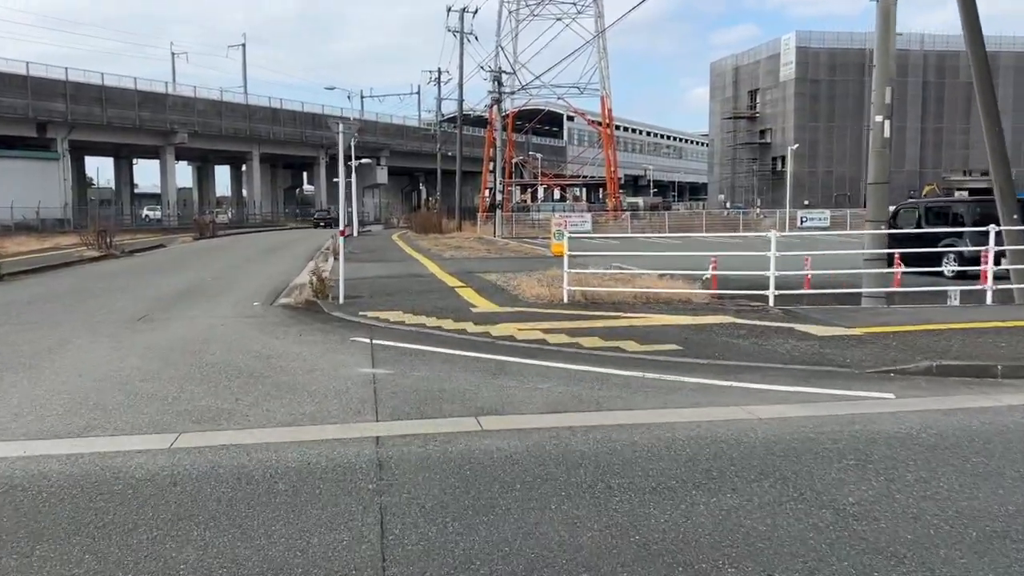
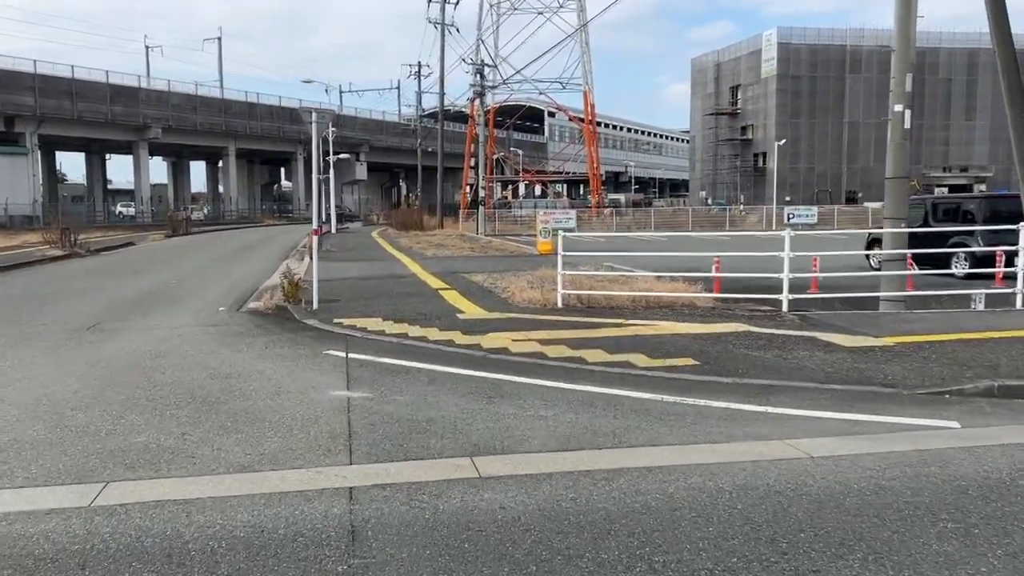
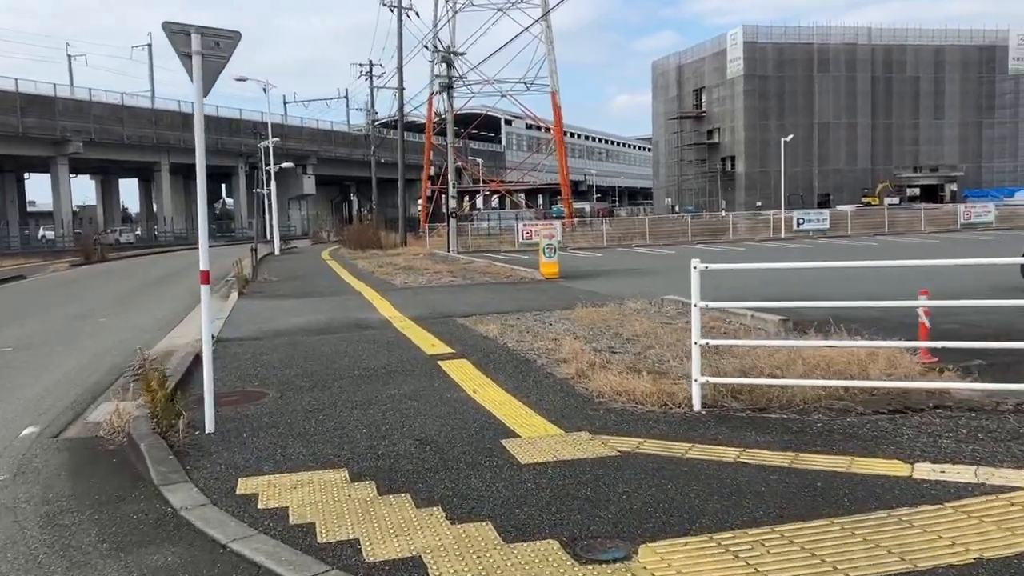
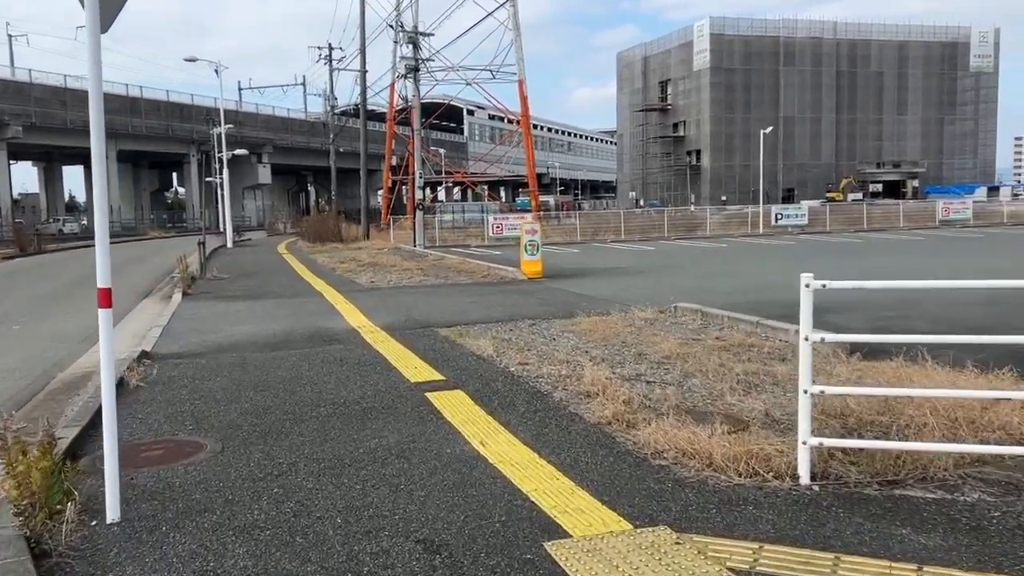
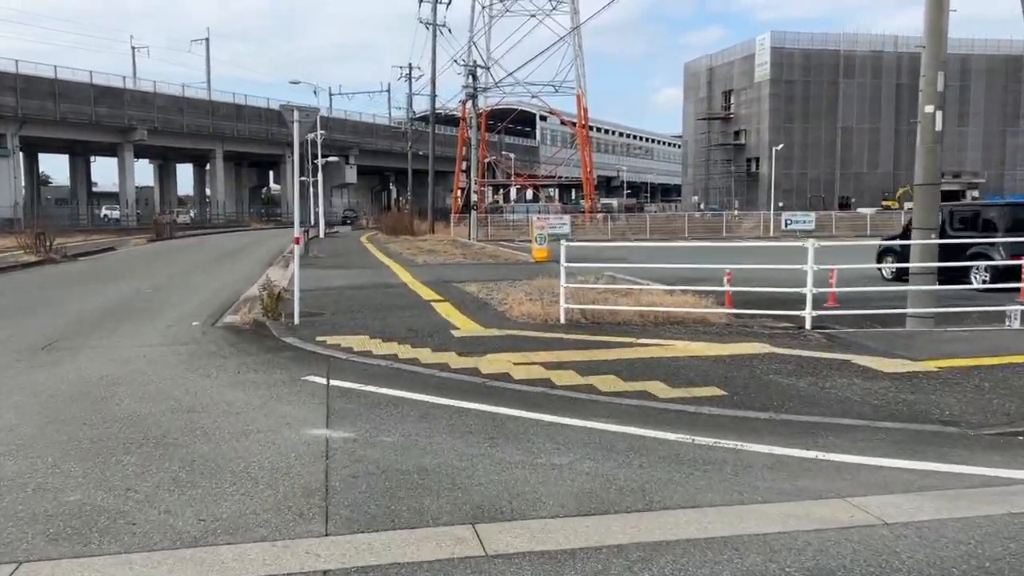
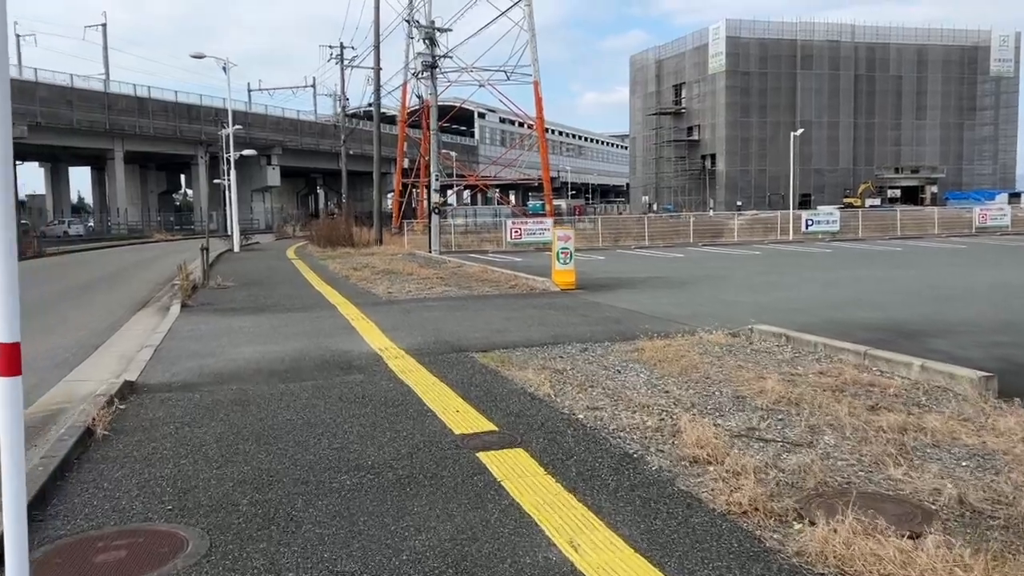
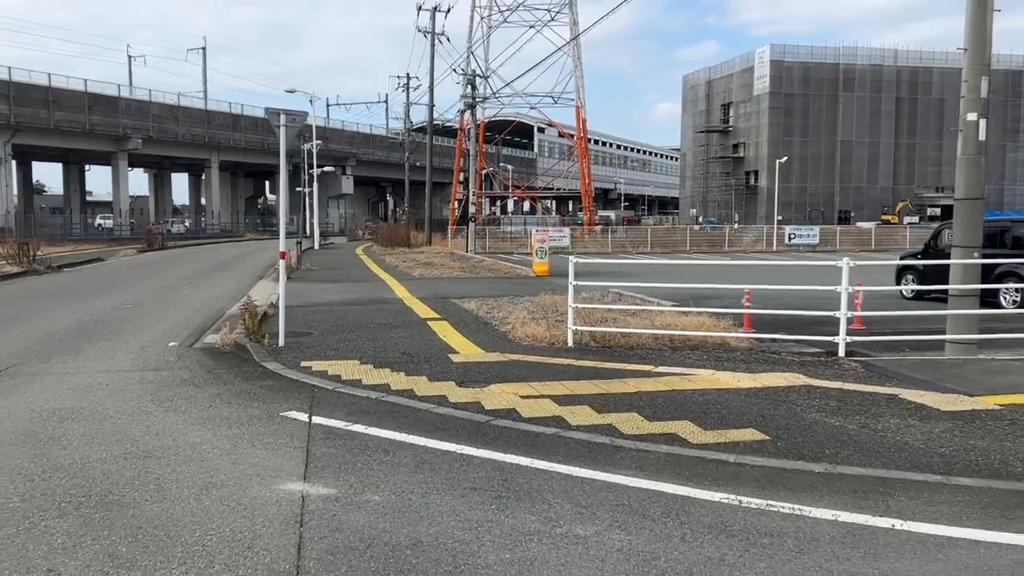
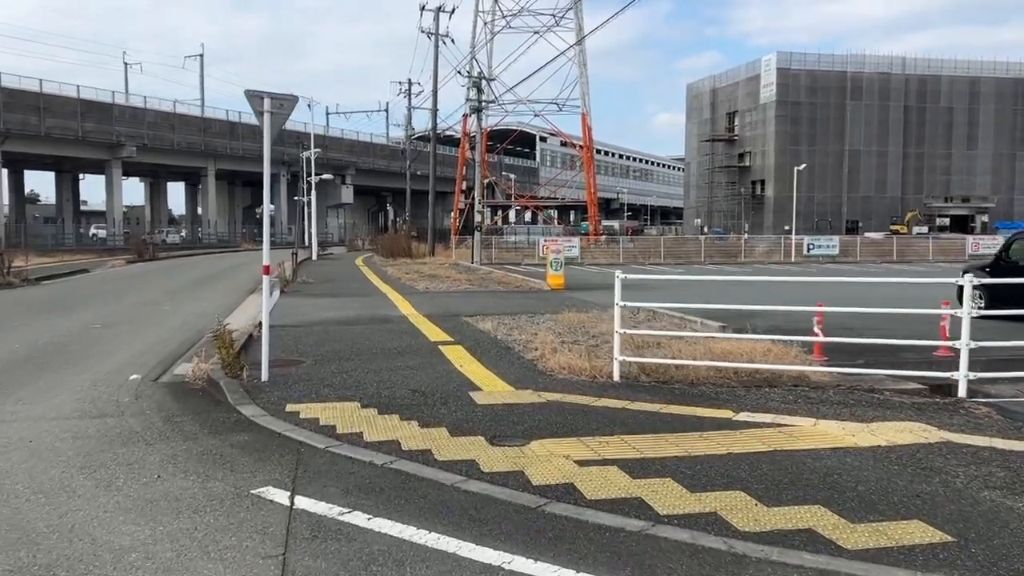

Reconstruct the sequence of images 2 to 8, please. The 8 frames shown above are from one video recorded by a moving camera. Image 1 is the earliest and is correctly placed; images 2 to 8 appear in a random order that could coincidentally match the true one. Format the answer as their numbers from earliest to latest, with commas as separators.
2, 5, 7, 8, 3, 4, 6
